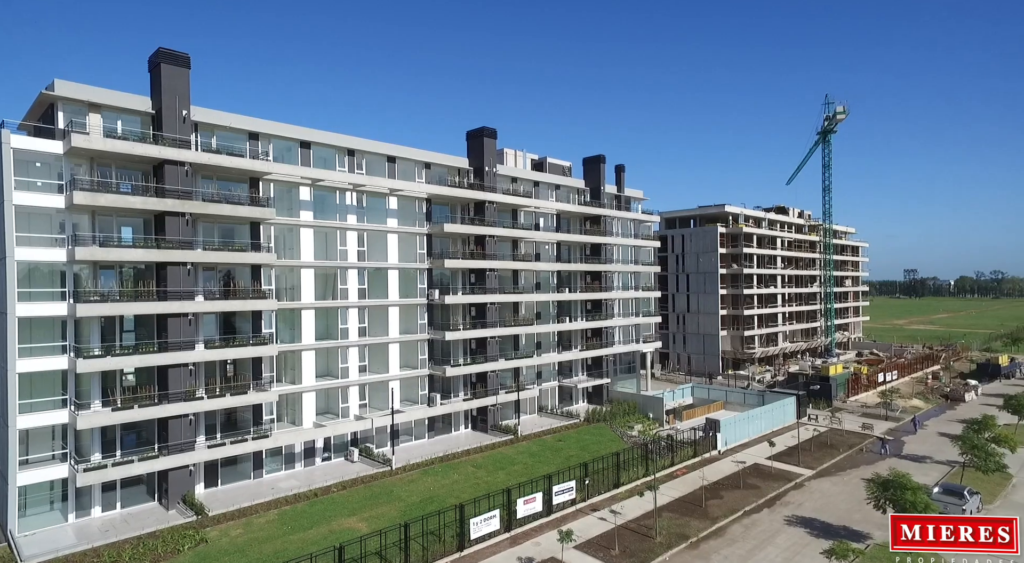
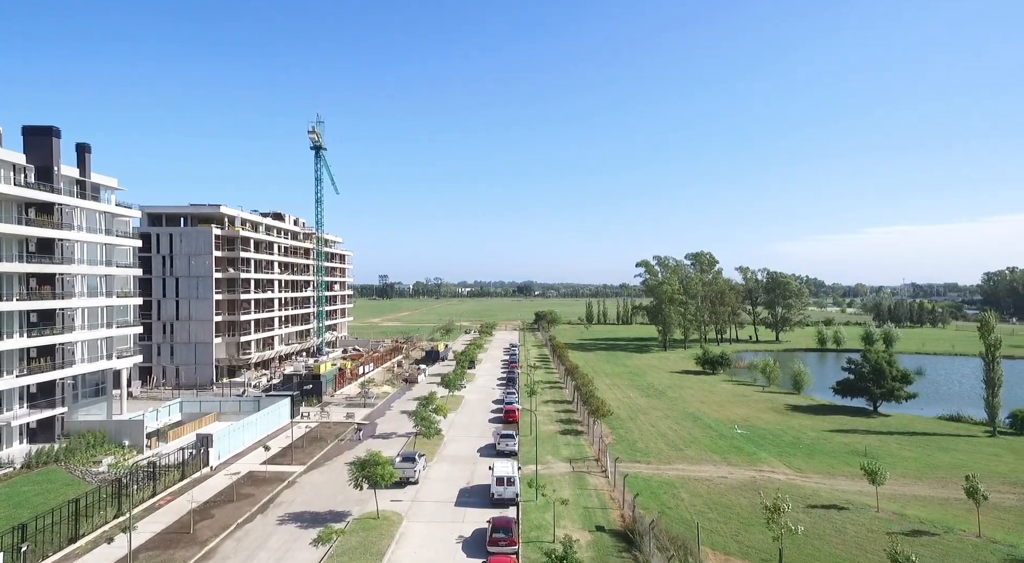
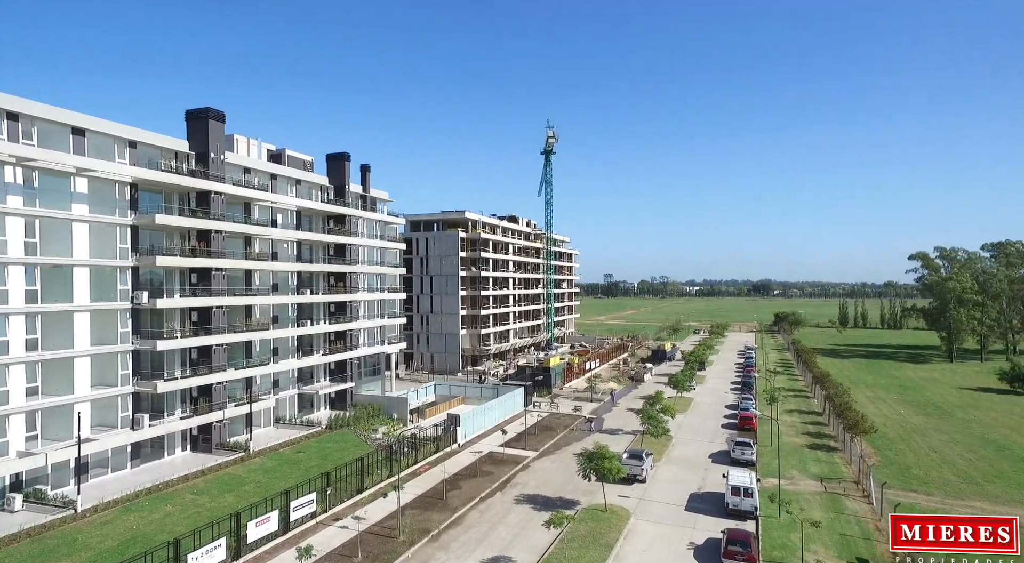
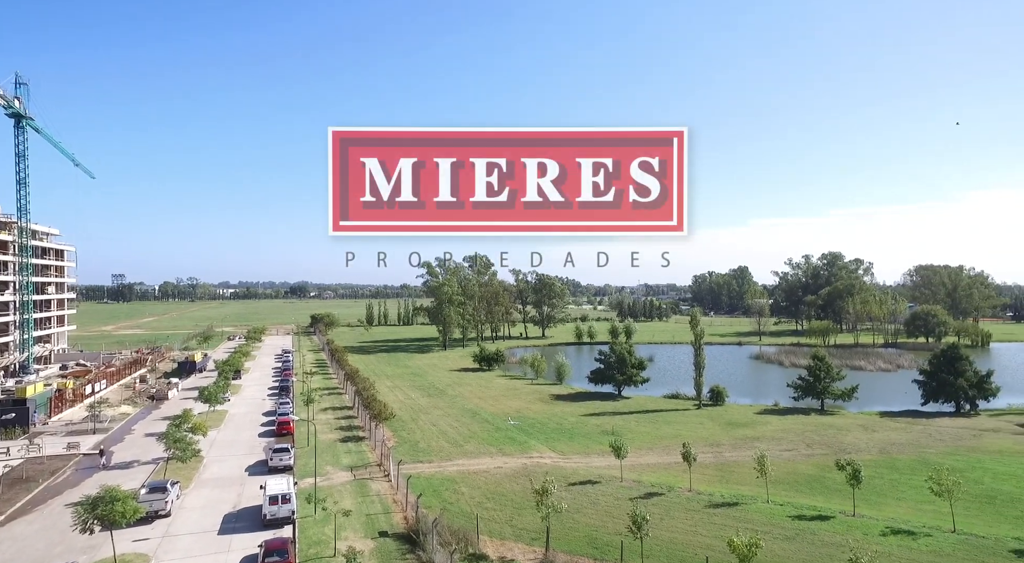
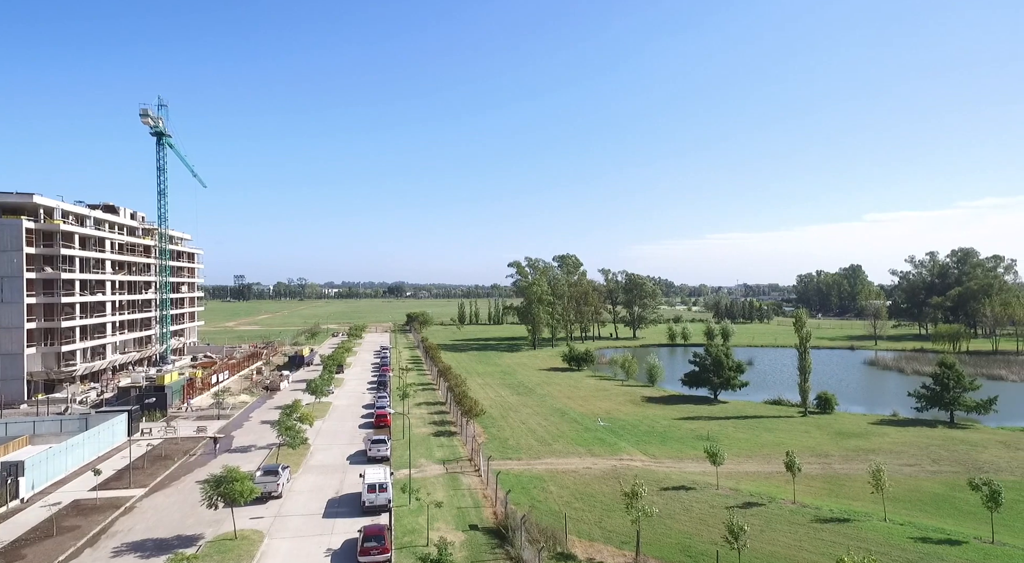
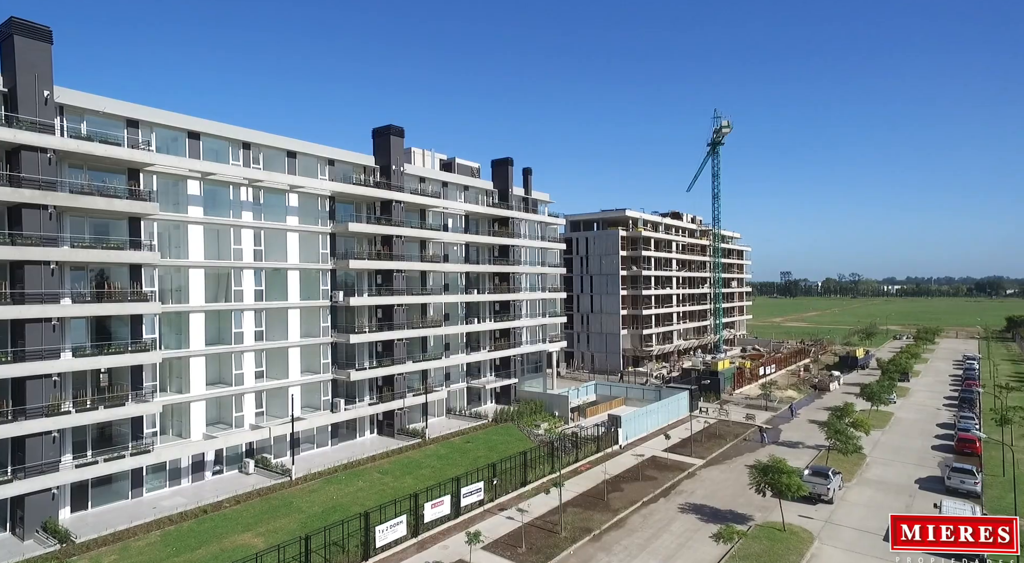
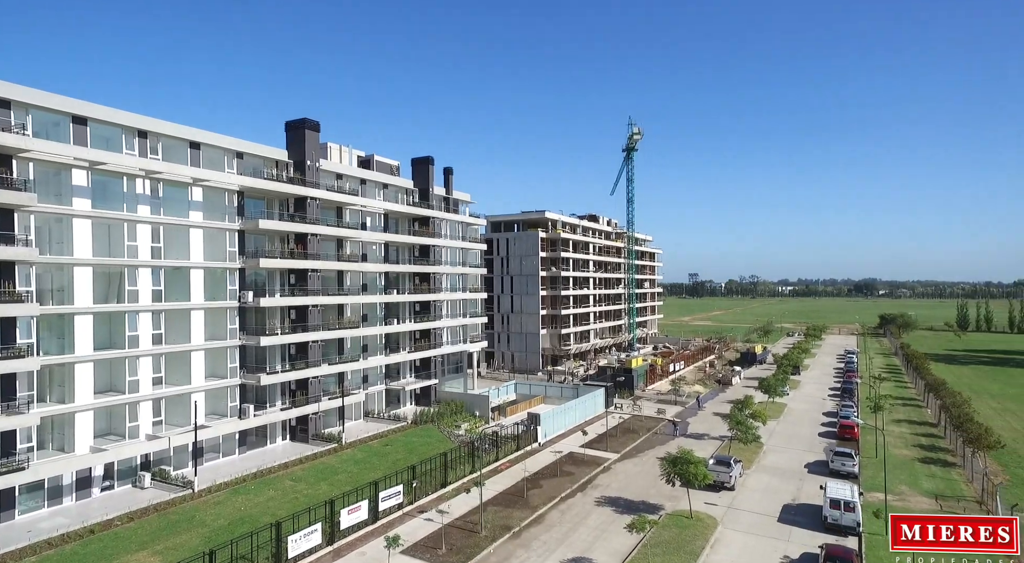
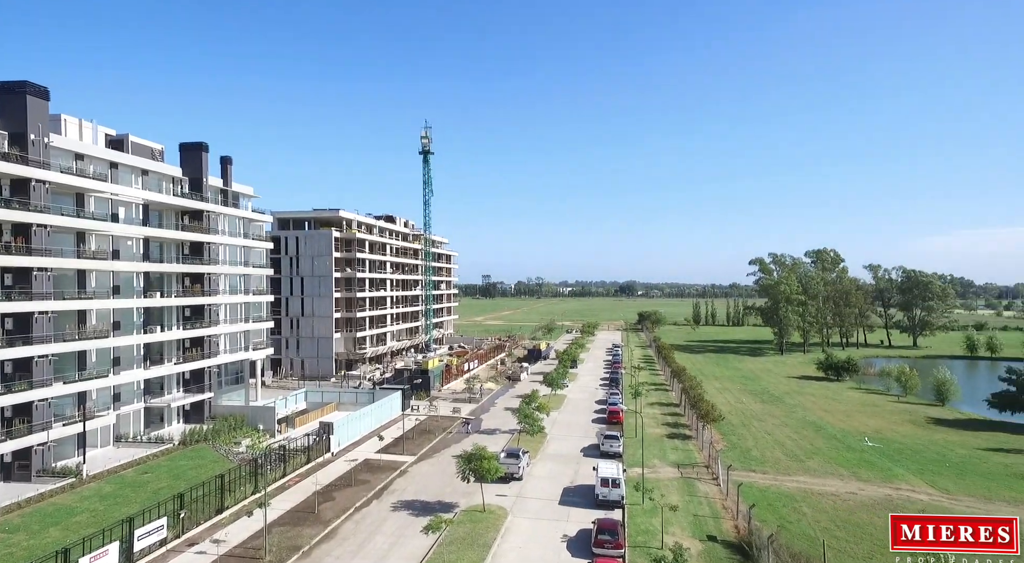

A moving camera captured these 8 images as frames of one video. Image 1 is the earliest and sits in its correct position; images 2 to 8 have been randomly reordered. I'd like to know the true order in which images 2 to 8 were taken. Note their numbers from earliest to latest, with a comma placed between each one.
6, 7, 3, 8, 2, 5, 4
